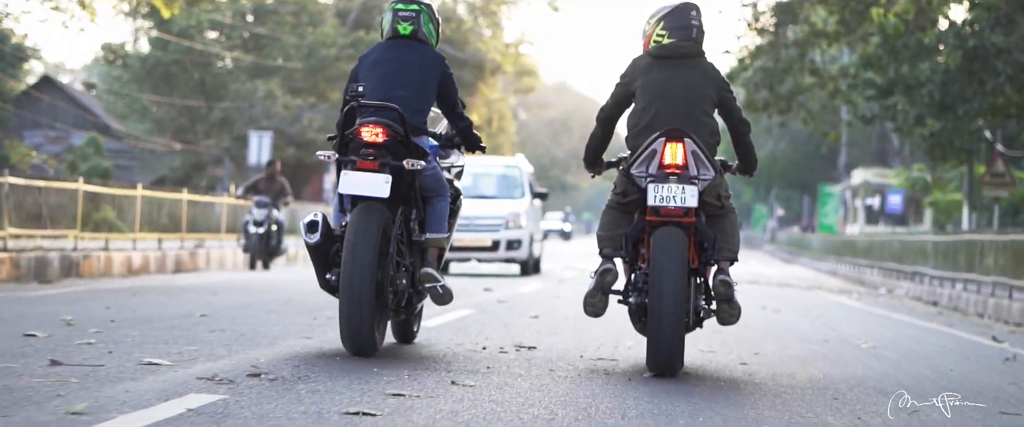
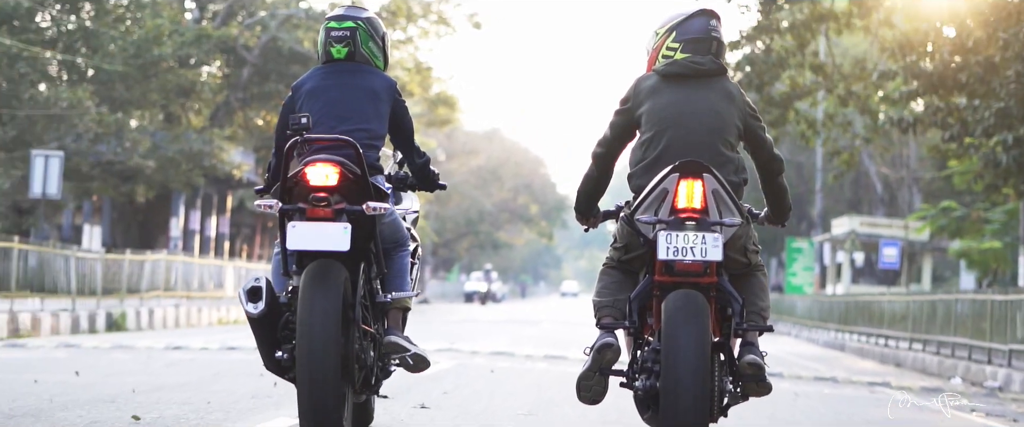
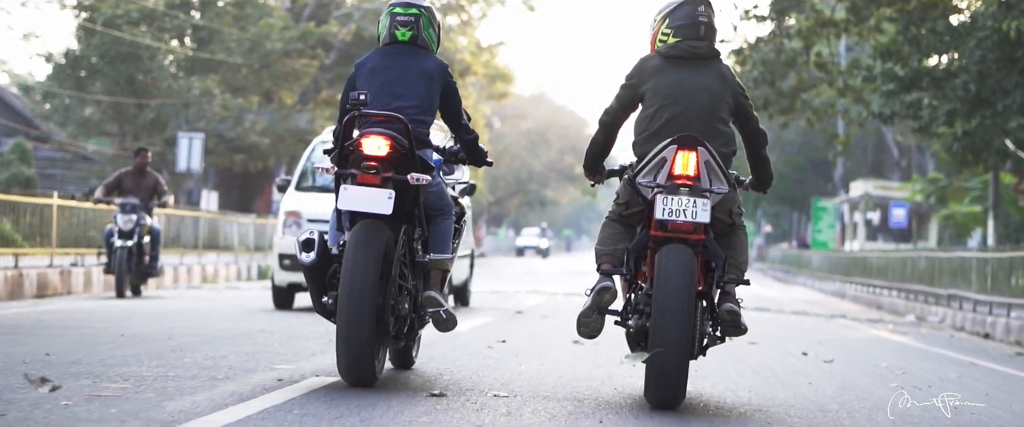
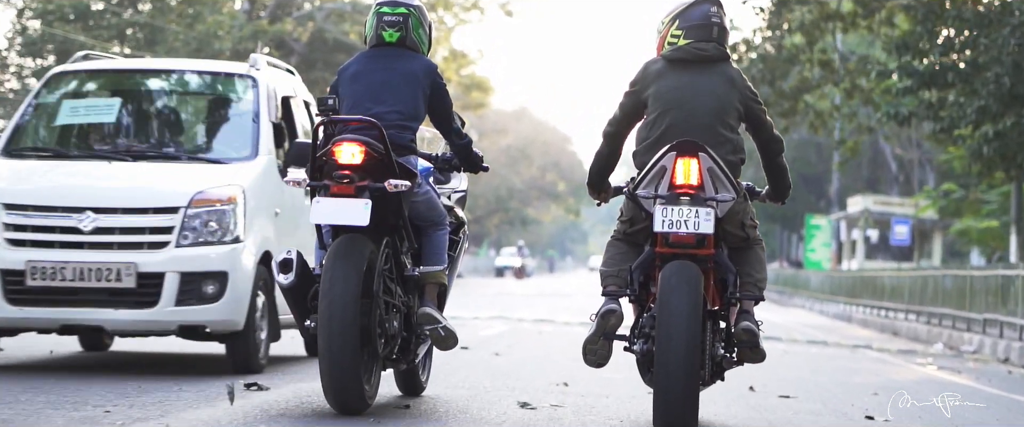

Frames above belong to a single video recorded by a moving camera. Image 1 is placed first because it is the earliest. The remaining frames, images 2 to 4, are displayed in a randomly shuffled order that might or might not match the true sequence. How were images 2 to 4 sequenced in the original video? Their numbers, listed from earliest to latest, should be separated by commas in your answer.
3, 4, 2
